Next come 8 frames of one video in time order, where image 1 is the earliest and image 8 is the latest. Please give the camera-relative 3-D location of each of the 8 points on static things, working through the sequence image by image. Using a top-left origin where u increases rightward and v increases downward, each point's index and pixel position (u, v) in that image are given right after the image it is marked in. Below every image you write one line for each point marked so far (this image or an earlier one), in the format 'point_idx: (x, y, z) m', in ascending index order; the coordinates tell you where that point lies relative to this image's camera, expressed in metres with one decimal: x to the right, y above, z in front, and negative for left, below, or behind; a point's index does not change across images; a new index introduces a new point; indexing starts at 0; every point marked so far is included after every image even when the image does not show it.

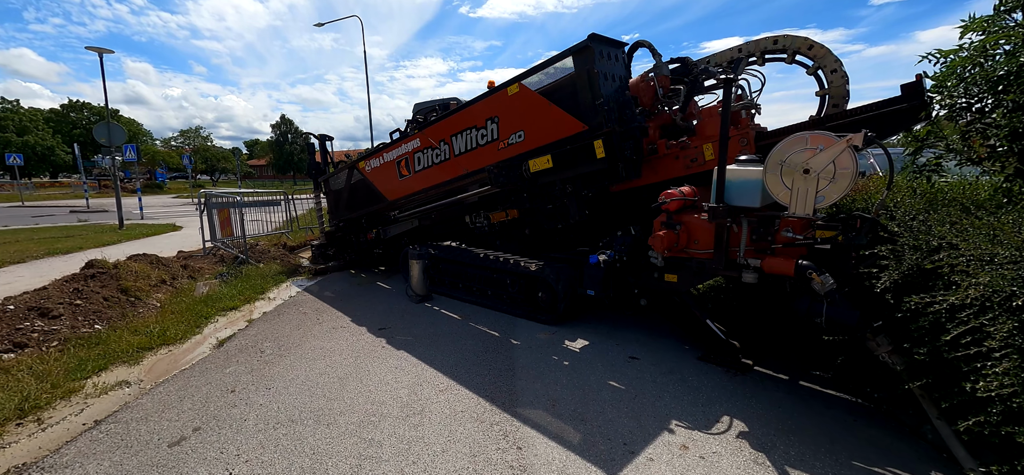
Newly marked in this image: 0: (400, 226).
0: (-1.7, +0.2, +6.0) m
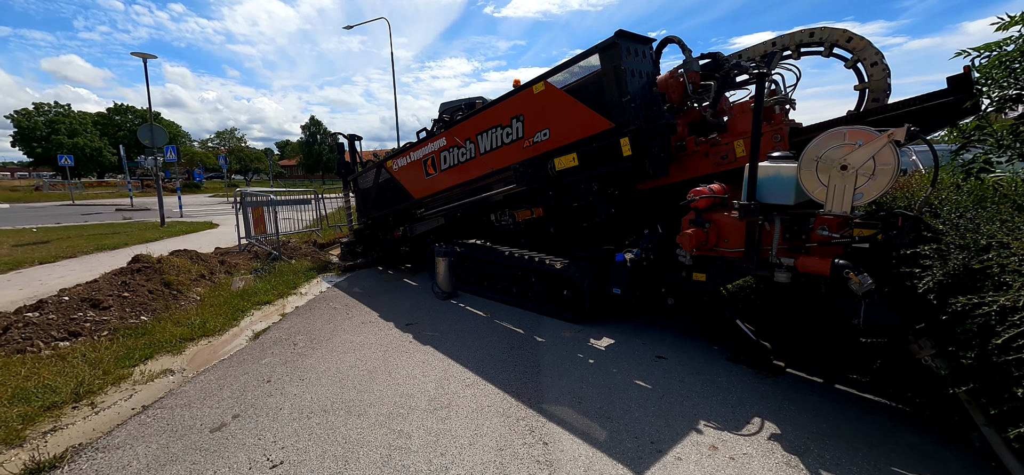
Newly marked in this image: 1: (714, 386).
0: (-1.3, +0.2, +6.0) m
1: (+1.7, -1.3, +3.1) m
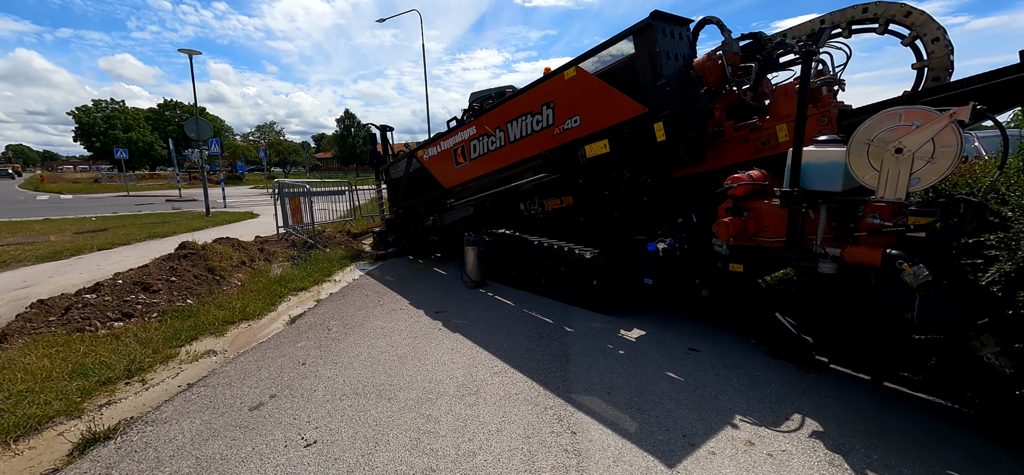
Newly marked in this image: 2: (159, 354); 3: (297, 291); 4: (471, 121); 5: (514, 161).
0: (-0.9, +0.4, +6.1) m
1: (+2.0, -1.2, +3.0) m
2: (-3.0, -1.0, +3.1) m
3: (-2.8, -0.7, +4.8) m
4: (-0.6, +1.7, +5.4) m
5: (0.0, +1.0, +5.0) m
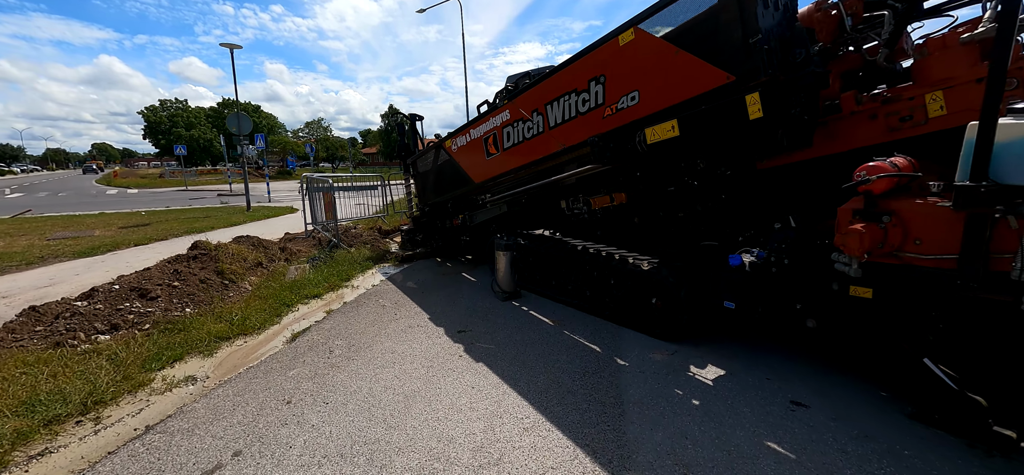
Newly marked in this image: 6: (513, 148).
0: (-0.4, +0.4, +5.3) m
1: (+2.2, -1.3, +2.0) m
2: (-2.7, -1.0, +2.6) m
3: (-2.4, -0.7, +4.3) m
4: (-0.1, +1.7, +4.7) m
5: (+0.5, +1.0, +4.2) m
6: (0.0, +1.1, +4.7) m
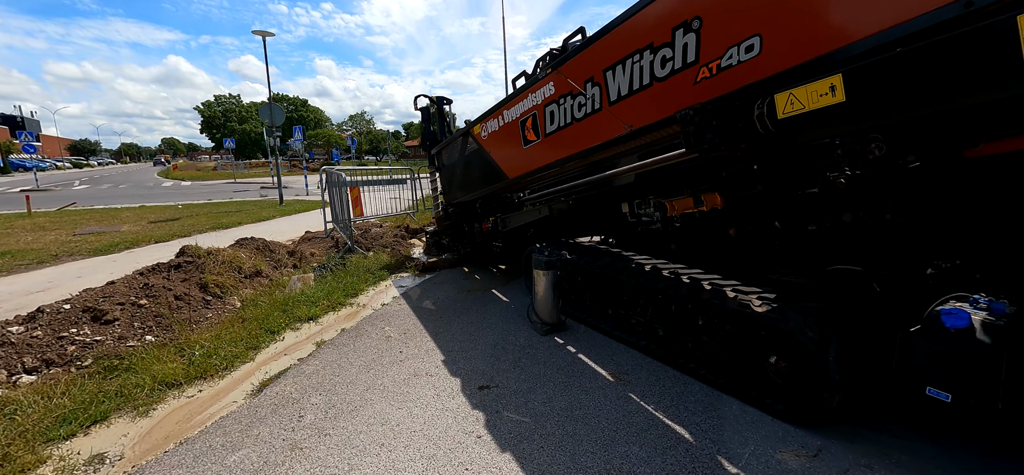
0: (+0.1, +0.3, +4.3) m
1: (+2.3, -1.5, +0.8) m
2: (-2.5, -1.1, +1.8) m
3: (-2.0, -0.8, +3.5) m
4: (+0.3, +1.6, +3.5) m
5: (+0.8, +0.9, +3.0) m
6: (+0.4, +1.0, +3.5) m
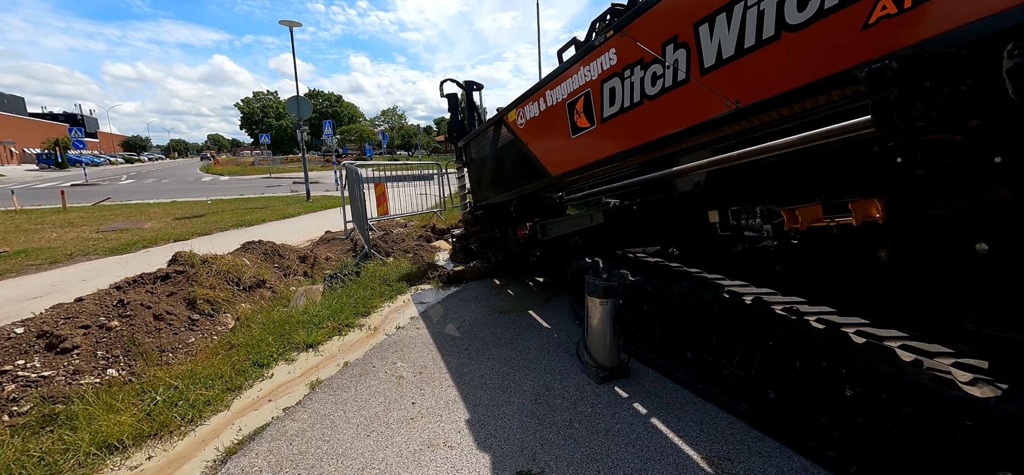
0: (+0.5, +0.2, +3.5) m
1: (+2.4, -1.7, -0.2) m
2: (-2.3, -1.2, +1.3) m
3: (-1.7, -0.9, +2.9) m
4: (+0.7, +1.4, +2.7) m
5: (+1.2, +0.7, +2.2) m
6: (+0.8, +0.9, +2.7) m
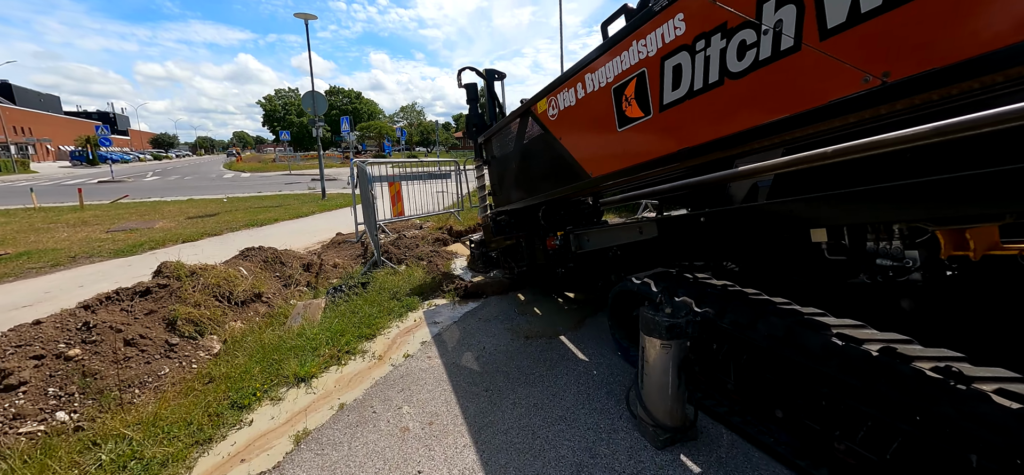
0: (+0.8, +0.1, +2.9) m
1: (+2.4, -1.8, -0.8) m
2: (-2.2, -1.3, +0.8) m
3: (-1.5, -1.0, +2.4) m
4: (+0.9, +1.3, +2.1) m
5: (+1.3, +0.6, +1.5) m
6: (+1.0, +0.8, +2.1) m
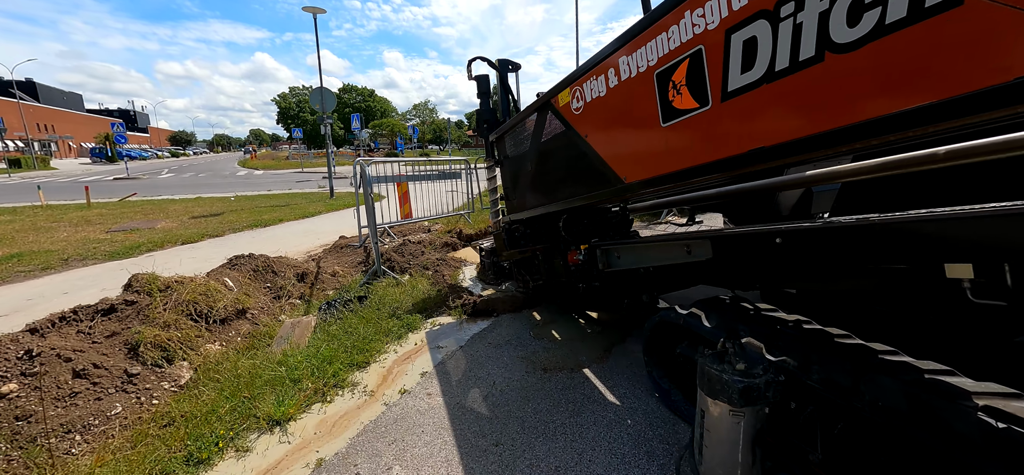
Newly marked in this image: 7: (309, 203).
0: (+0.9, -0.1, +2.4) m
1: (+2.4, -2.0, -1.3) m
2: (-2.2, -1.4, +0.4) m
3: (-1.4, -1.1, +2.0) m
4: (+1.0, +1.2, +1.6) m
5: (+1.4, +0.5, +1.1) m
6: (+1.1, +0.7, +1.6) m
7: (-5.6, +1.0, +10.0) m
